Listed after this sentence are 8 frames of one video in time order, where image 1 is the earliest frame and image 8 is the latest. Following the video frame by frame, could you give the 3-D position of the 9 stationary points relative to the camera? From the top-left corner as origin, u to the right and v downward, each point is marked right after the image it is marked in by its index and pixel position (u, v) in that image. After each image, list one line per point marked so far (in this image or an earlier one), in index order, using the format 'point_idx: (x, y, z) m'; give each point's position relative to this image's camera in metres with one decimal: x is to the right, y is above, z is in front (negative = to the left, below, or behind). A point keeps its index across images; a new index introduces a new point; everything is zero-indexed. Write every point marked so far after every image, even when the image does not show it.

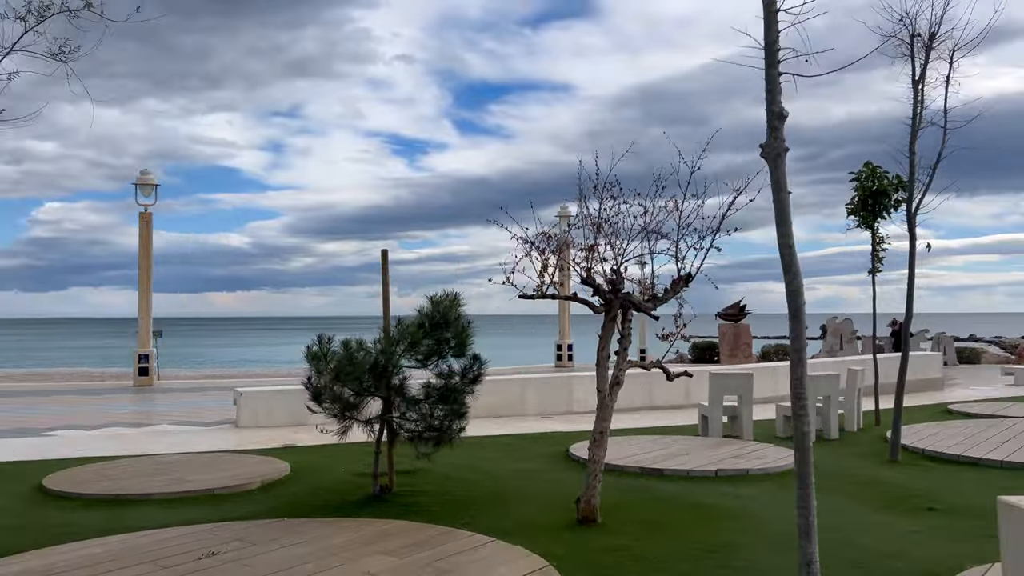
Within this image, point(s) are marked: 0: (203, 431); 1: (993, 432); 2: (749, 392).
0: (-3.6, -1.7, +9.9) m
1: (+5.2, -1.5, +9.2) m
2: (+2.6, -1.1, +9.4) m
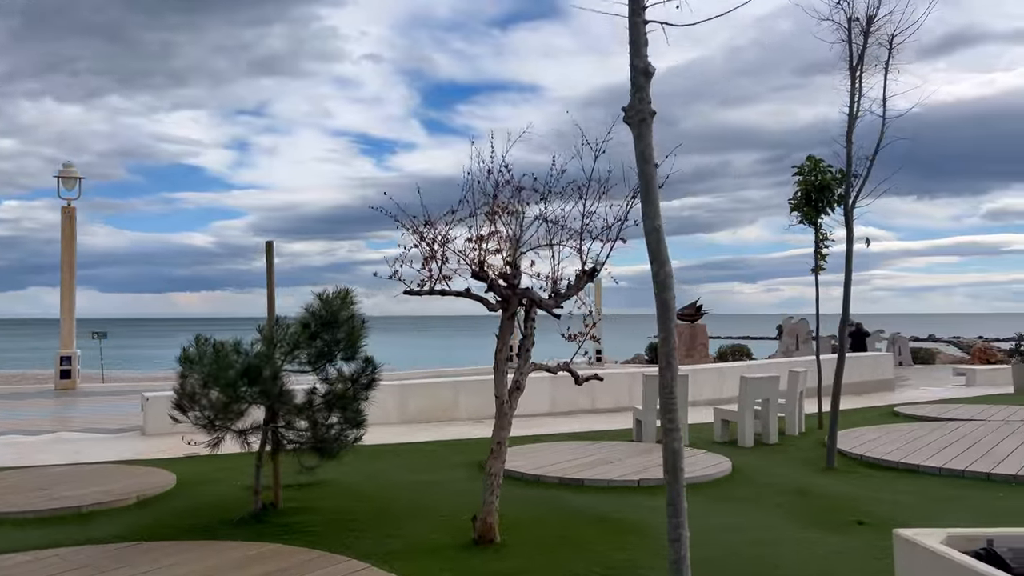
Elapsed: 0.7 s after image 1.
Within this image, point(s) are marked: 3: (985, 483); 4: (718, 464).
0: (-4.4, -1.6, +9.2) m
1: (+4.4, -1.5, +8.8) m
2: (+1.8, -1.1, +8.9) m
3: (+3.7, -1.5, +6.7) m
4: (+1.8, -1.5, +7.4) m
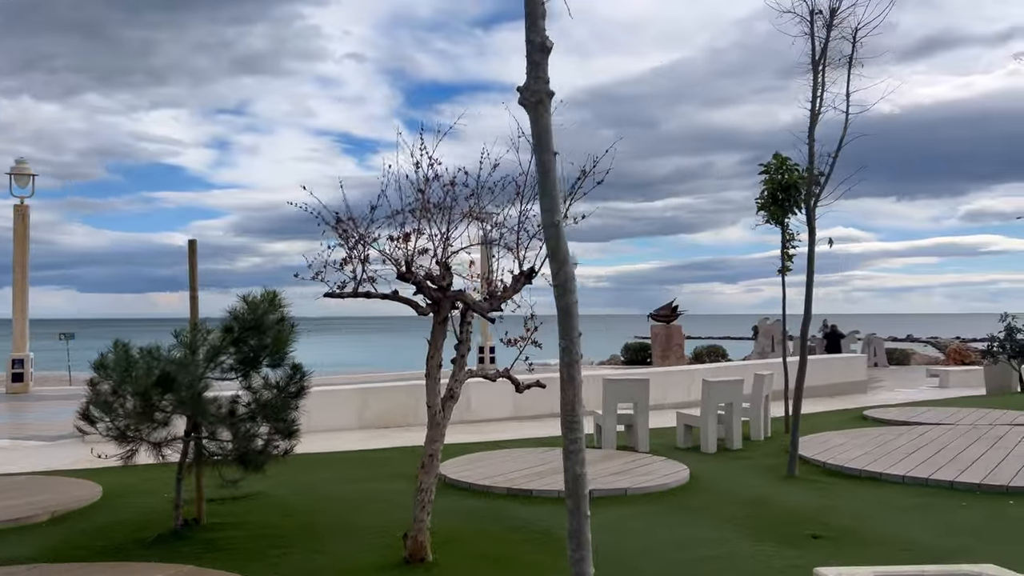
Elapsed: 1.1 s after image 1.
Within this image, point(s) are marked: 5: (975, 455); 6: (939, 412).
0: (-4.8, -1.6, +8.8) m
1: (+3.9, -1.5, +8.6) m
2: (+1.3, -1.1, +8.7) m
3: (+3.3, -1.5, +6.5) m
4: (+1.4, -1.5, +7.1) m
5: (+4.1, -1.5, +7.6) m
6: (+5.7, -1.6, +11.3) m
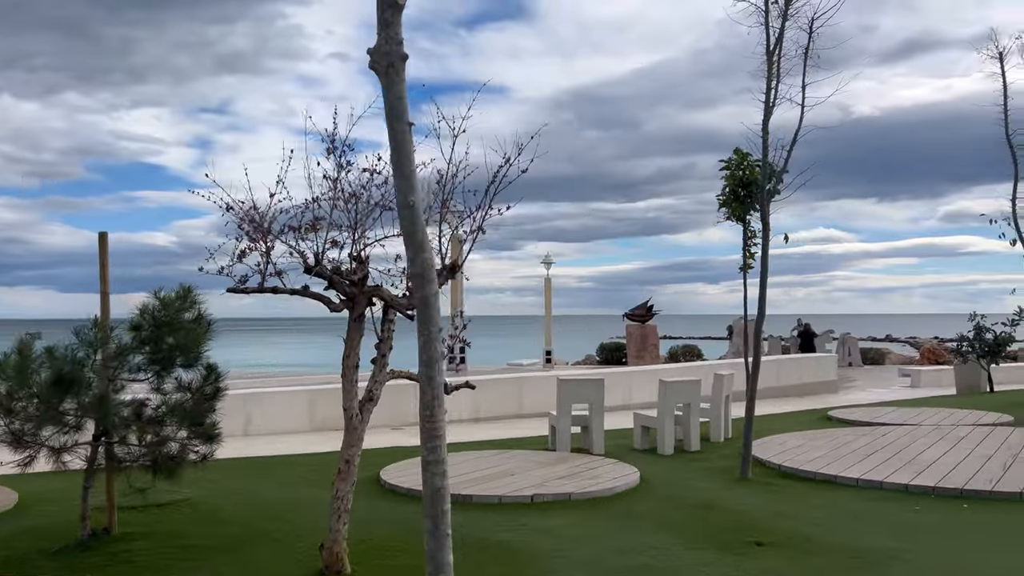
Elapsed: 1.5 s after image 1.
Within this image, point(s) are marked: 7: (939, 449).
0: (-5.3, -1.6, +8.5) m
1: (+3.4, -1.5, +8.4) m
2: (+0.9, -1.1, +8.4) m
3: (+2.9, -1.5, +6.3) m
4: (+0.9, -1.5, +6.9) m
5: (+3.6, -1.5, +7.4) m
6: (+5.1, -1.6, +11.2) m
7: (+3.9, -1.5, +7.8) m
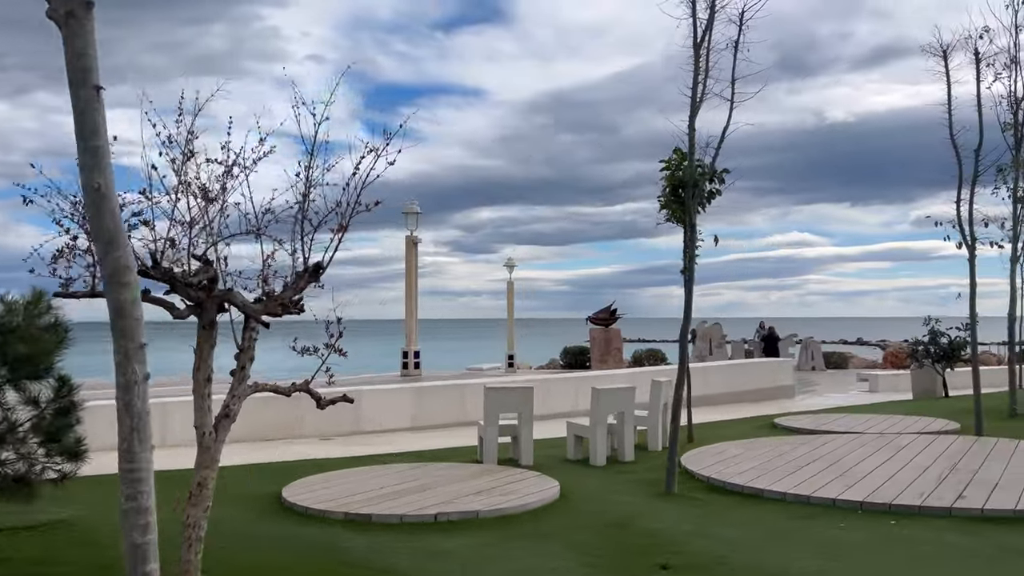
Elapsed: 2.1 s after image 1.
0: (-6.0, -1.6, +7.9) m
1: (+2.7, -1.6, +8.1) m
2: (+0.2, -1.2, +8.1) m
3: (+2.2, -1.5, +5.9) m
4: (+0.2, -1.6, +6.5) m
5: (+3.0, -1.5, +7.1) m
6: (+4.3, -1.7, +10.9) m
7: (+3.2, -1.5, +7.5) m
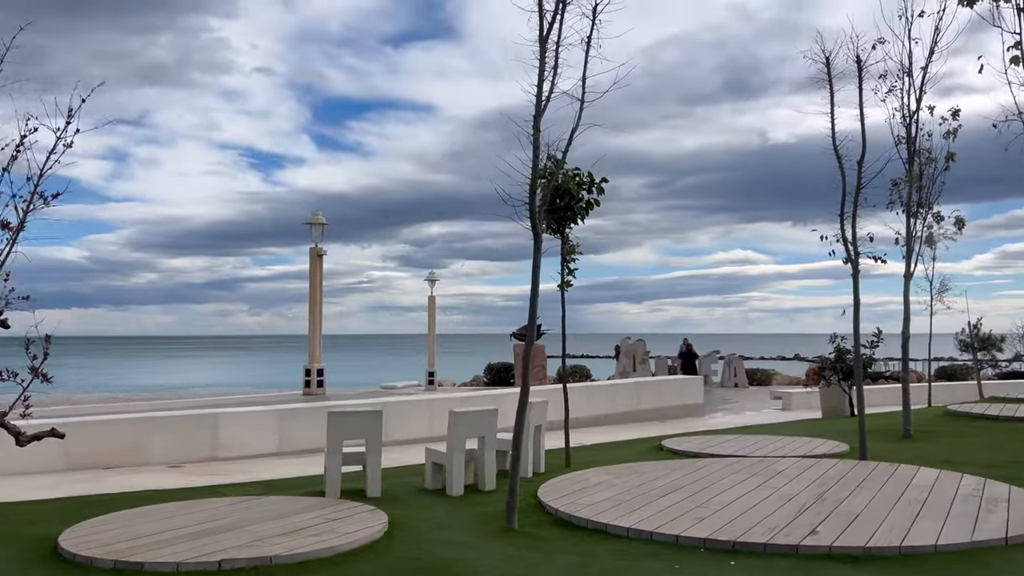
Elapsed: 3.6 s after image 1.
0: (-7.3, -1.7, +6.8) m
1: (+1.4, -1.7, +7.6) m
2: (-1.2, -1.3, +7.4) m
3: (+1.0, -1.6, +5.4) m
4: (-1.0, -1.6, +5.8) m
5: (+1.7, -1.6, +6.6) m
6: (+2.8, -1.9, +10.5) m
7: (+1.9, -1.6, +7.0) m
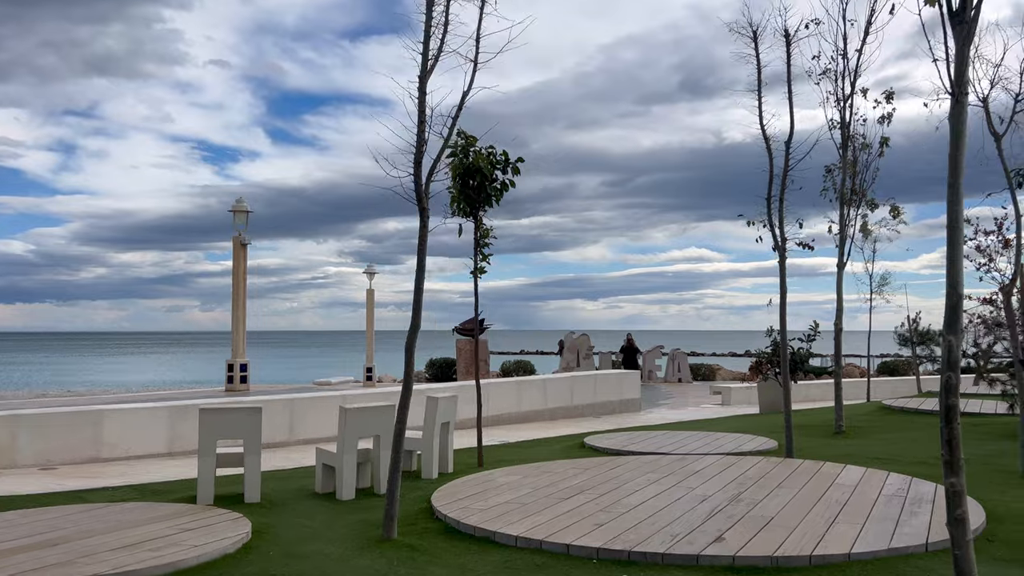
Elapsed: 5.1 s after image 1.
0: (-8.1, -1.6, +5.8) m
1: (+0.5, -1.6, +7.0) m
2: (-2.0, -1.1, +6.7) m
3: (+0.3, -1.5, +4.8) m
4: (-1.7, -1.5, +5.1) m
5: (+0.9, -1.5, +6.0) m
6: (+1.8, -1.7, +10.0) m
7: (+1.1, -1.5, +6.4) m
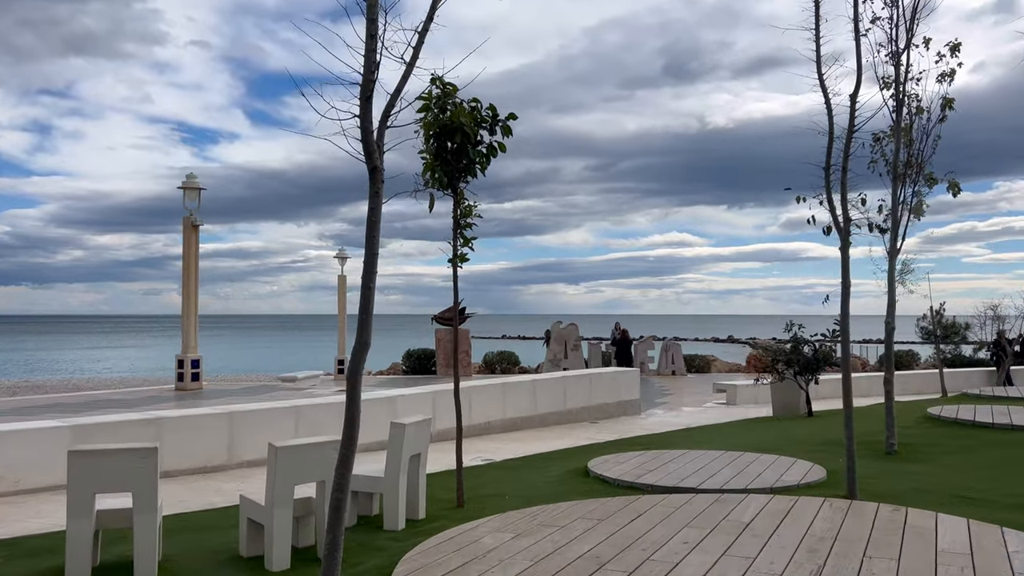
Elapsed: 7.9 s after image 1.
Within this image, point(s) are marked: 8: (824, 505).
0: (-8.2, -1.5, +3.9) m
1: (+0.5, -1.5, +5.3) m
2: (-2.1, -1.1, +4.8) m
3: (+0.3, -1.5, +3.0) m
4: (-1.8, -1.5, +3.3) m
5: (+0.8, -1.5, +4.3) m
6: (+1.7, -1.7, +8.2) m
7: (+1.0, -1.5, +4.6) m
8: (+2.2, -1.5, +6.0) m
